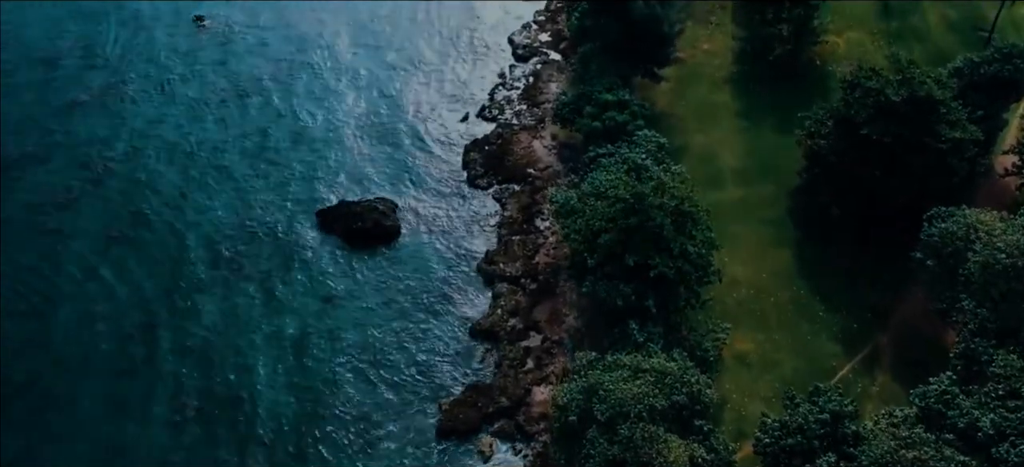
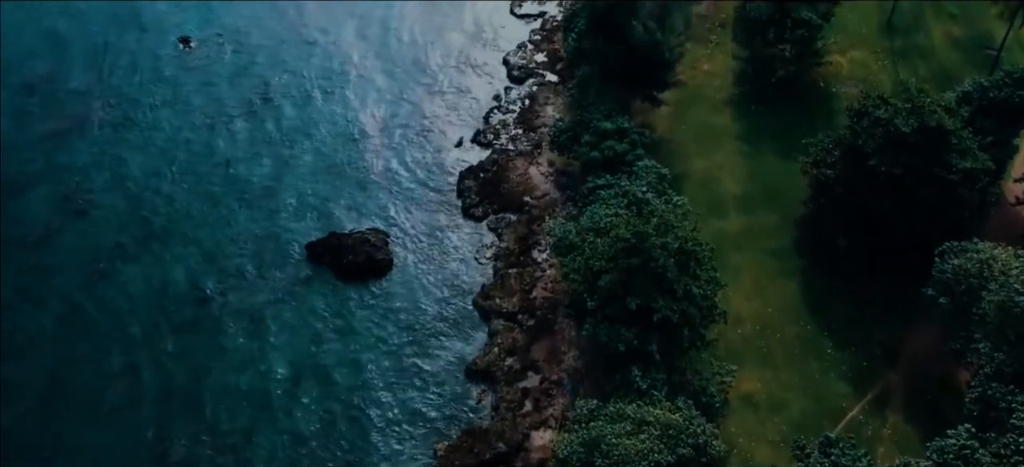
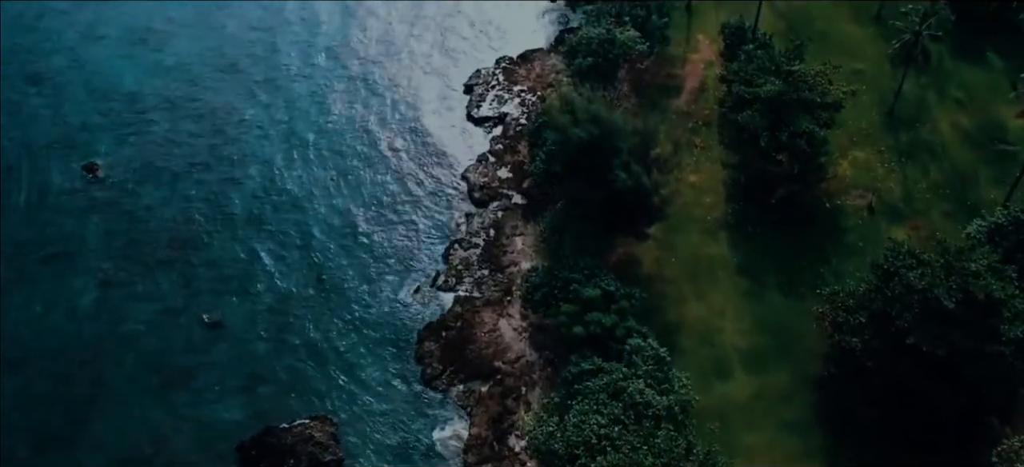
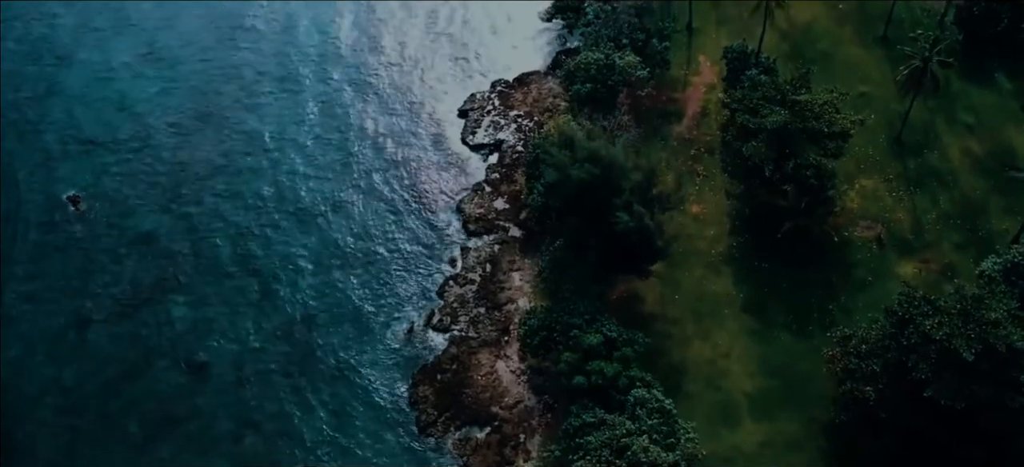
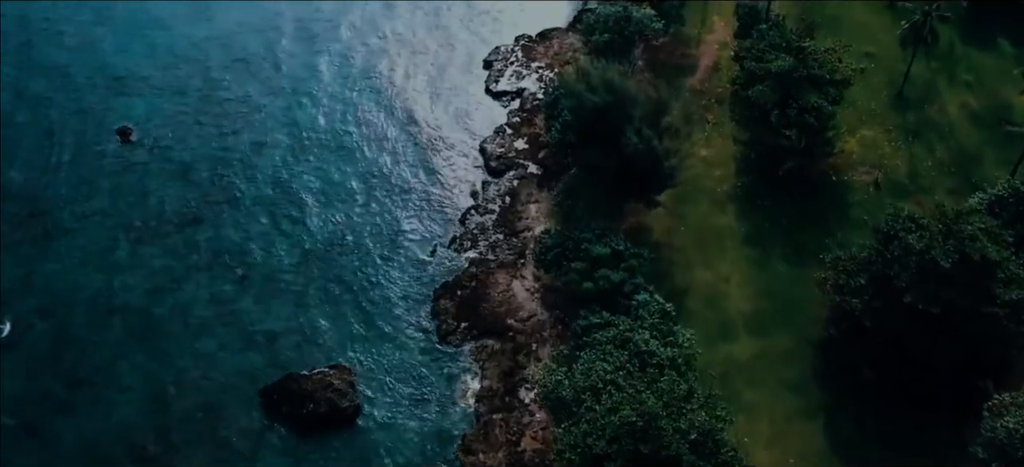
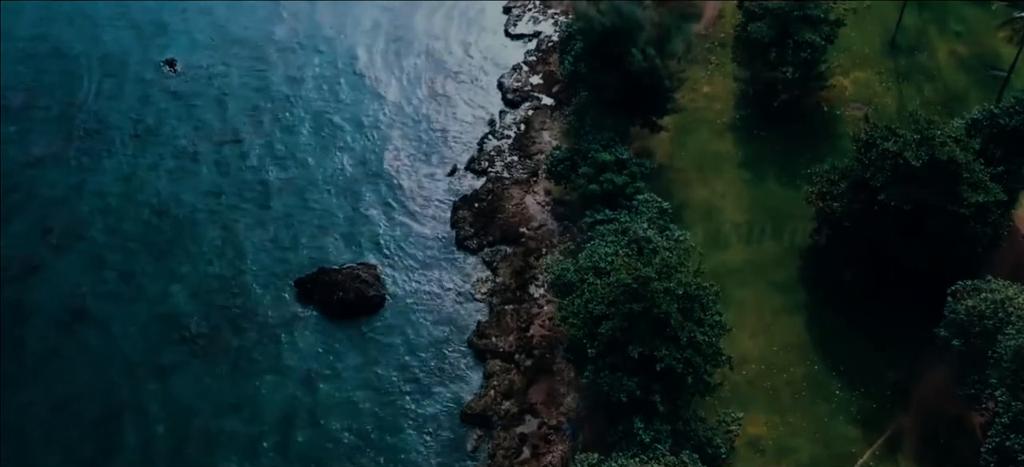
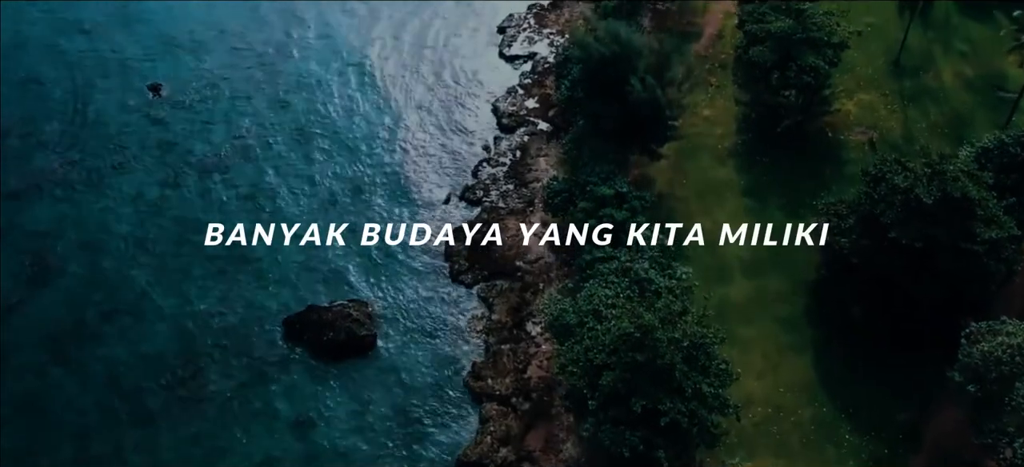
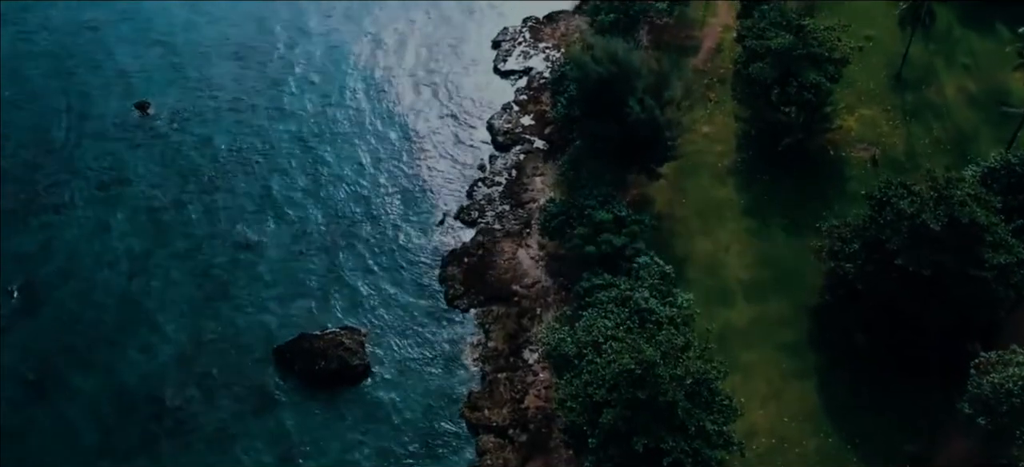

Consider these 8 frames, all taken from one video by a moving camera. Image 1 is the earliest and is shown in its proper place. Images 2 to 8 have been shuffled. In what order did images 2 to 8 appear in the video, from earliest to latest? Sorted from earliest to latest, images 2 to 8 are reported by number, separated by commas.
2, 6, 7, 8, 5, 3, 4
